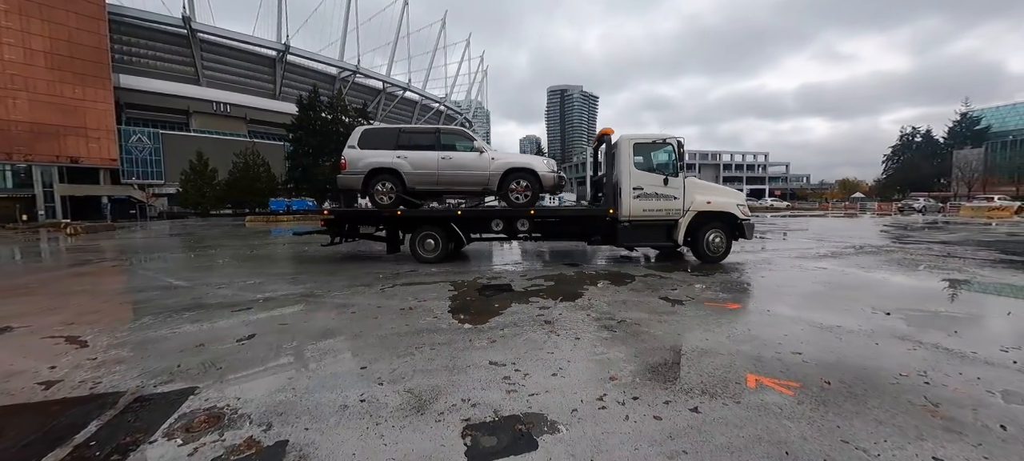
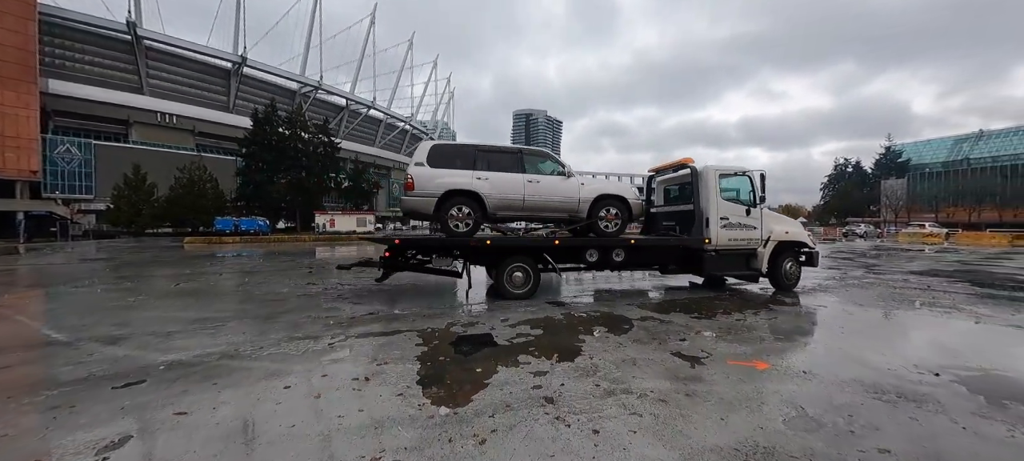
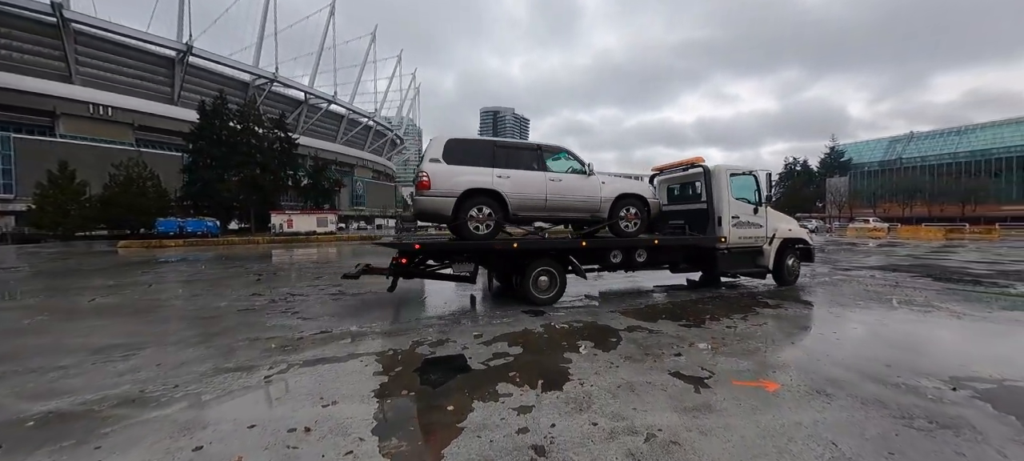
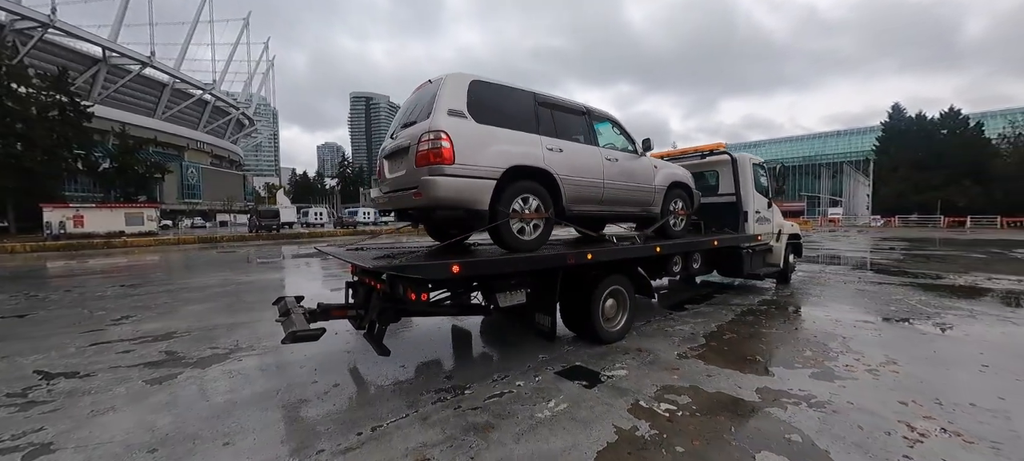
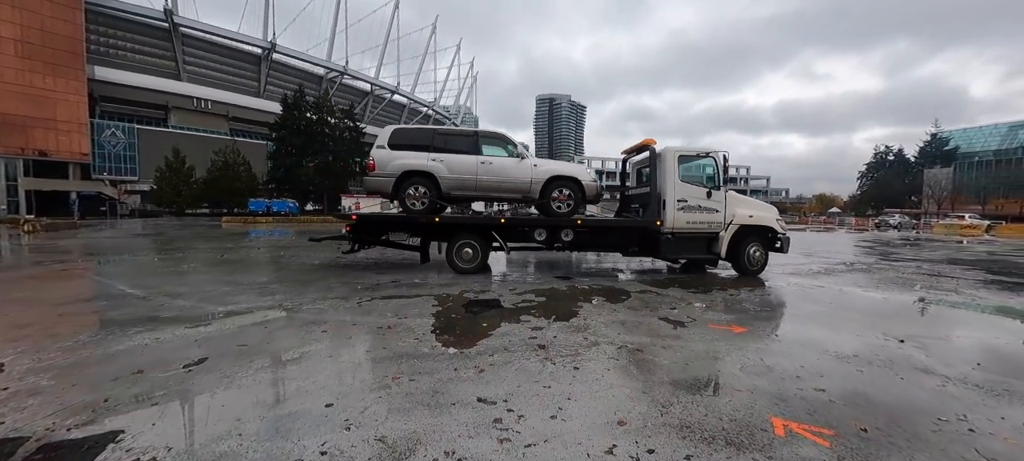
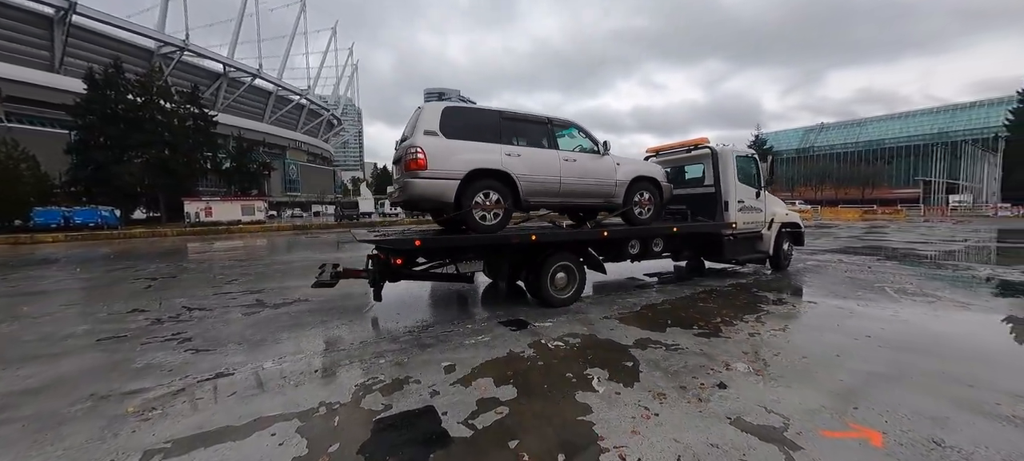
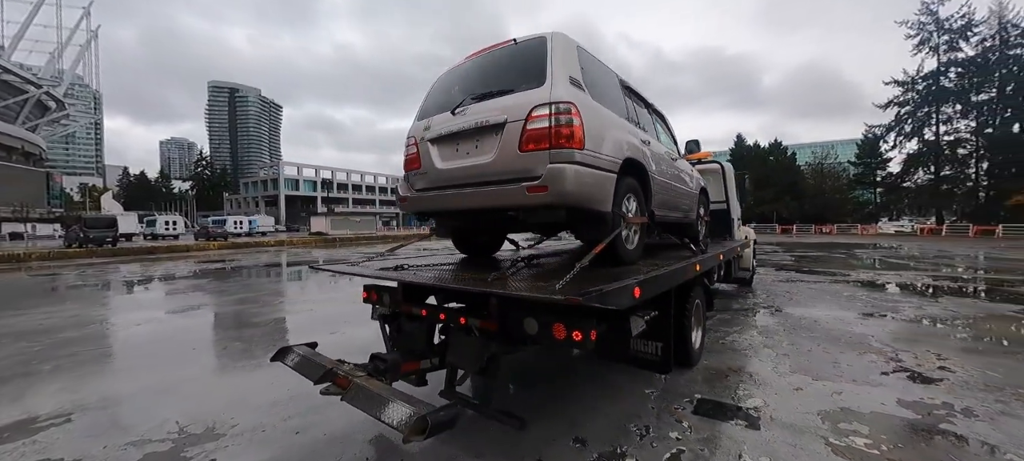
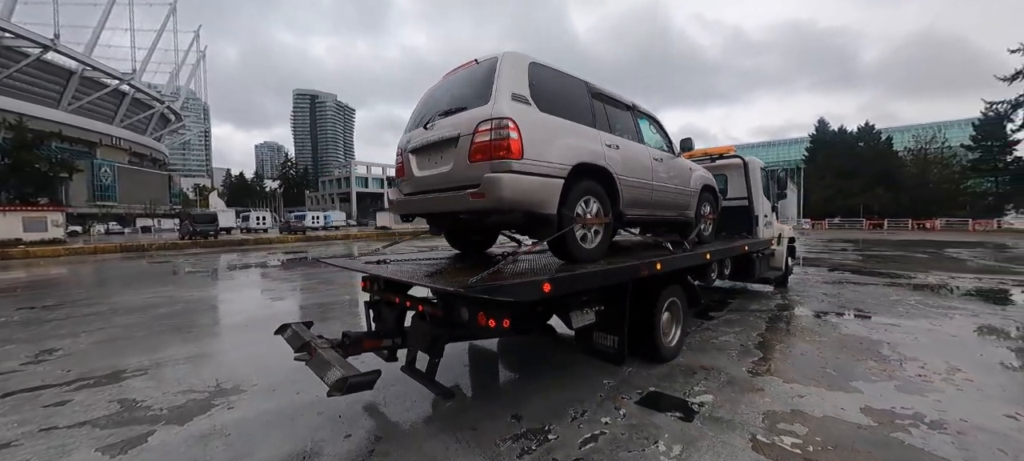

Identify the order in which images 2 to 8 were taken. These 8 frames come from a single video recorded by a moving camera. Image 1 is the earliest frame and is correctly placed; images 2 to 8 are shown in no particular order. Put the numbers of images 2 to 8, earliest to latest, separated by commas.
5, 2, 3, 6, 4, 8, 7
